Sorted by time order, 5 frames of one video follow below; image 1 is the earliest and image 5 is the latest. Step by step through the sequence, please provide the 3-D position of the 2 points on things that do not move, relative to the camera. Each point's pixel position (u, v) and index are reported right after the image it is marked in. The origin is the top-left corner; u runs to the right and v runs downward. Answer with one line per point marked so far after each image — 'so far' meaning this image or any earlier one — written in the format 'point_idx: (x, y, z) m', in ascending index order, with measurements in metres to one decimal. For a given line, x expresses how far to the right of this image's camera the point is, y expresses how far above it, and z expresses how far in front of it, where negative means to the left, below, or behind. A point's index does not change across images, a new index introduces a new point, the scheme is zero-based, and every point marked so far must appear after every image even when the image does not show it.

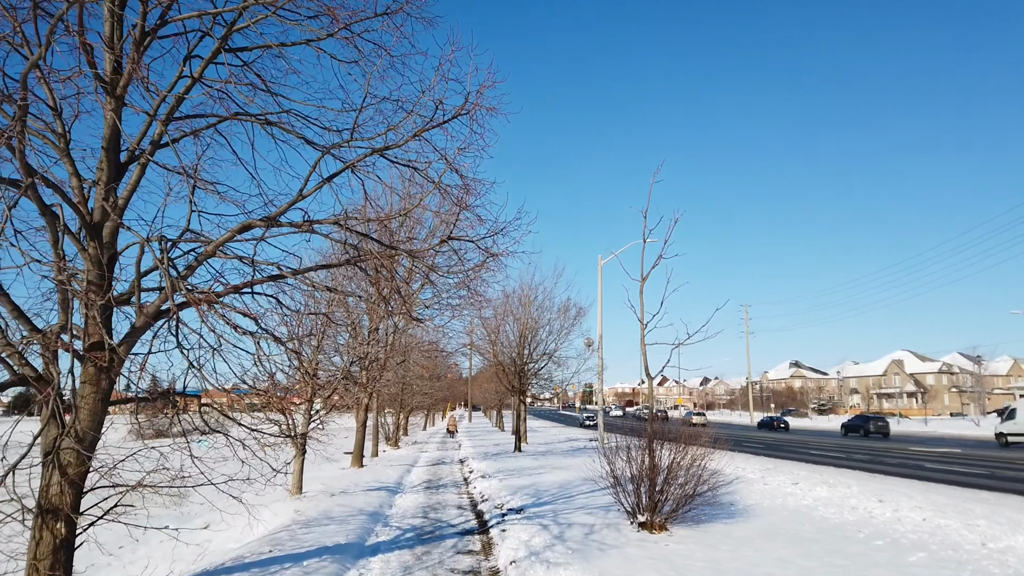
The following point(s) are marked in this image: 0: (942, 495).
0: (+7.5, -3.6, +11.6) m
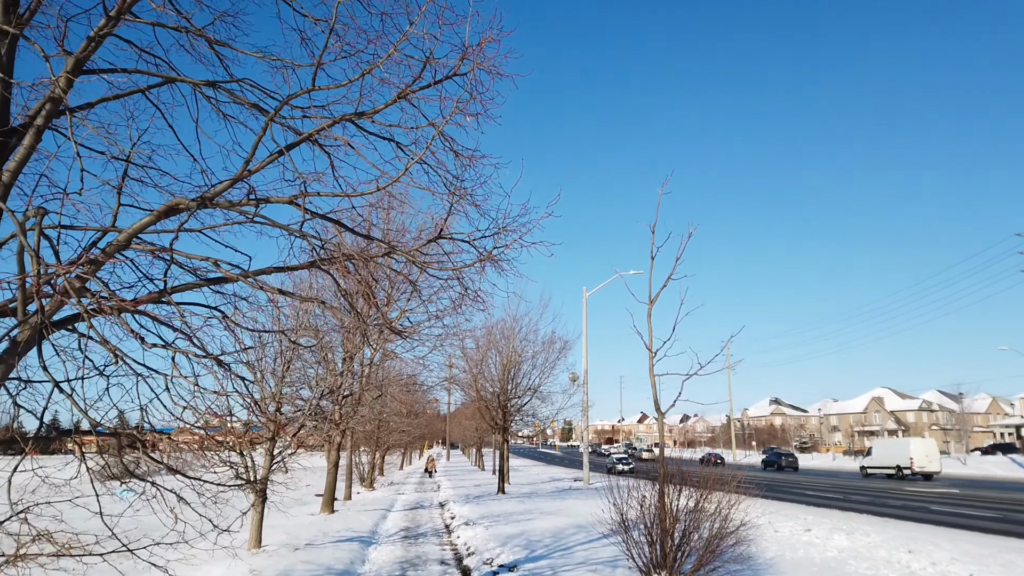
0: (+7.3, -4.0, +10.6) m
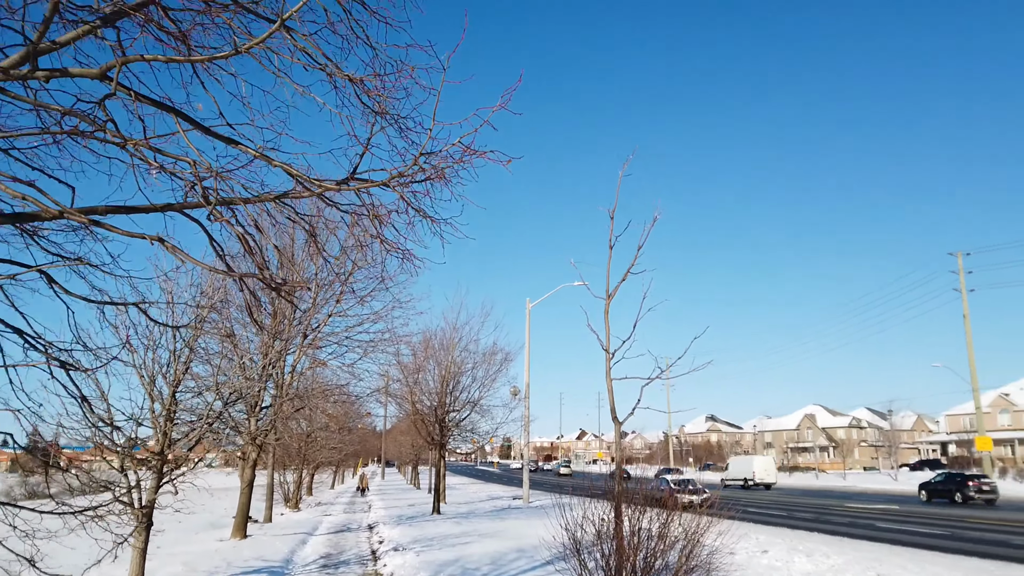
0: (+6.3, -4.1, +9.9) m
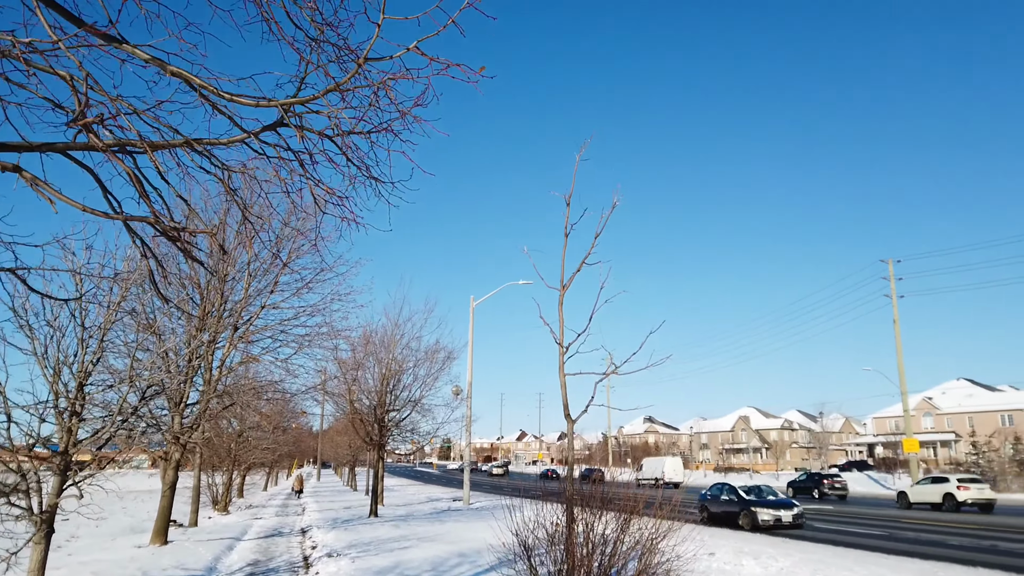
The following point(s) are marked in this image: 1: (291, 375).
0: (+5.5, -4.1, +10.0) m
1: (-4.8, -1.9, +14.5) m
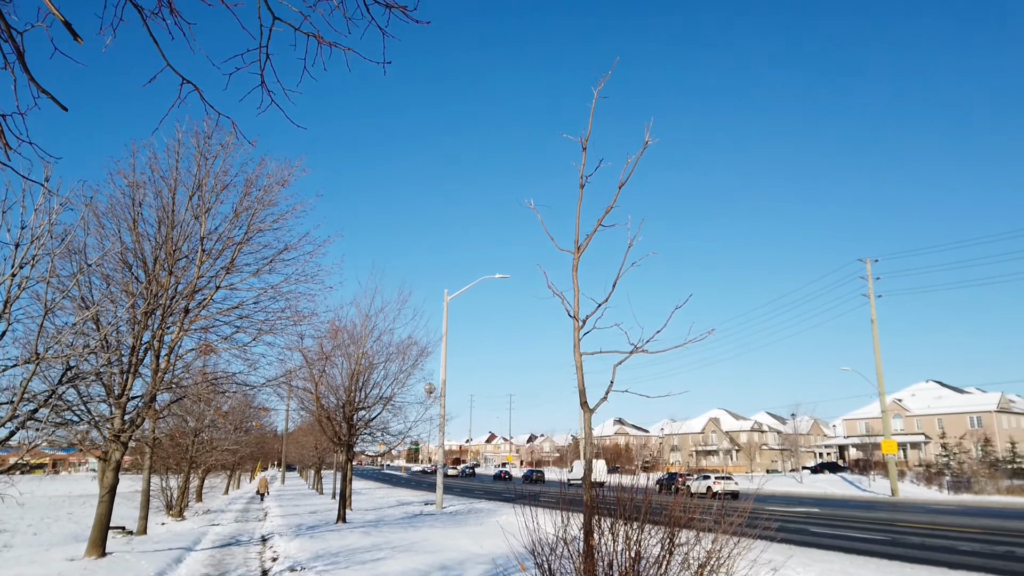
0: (+5.4, -3.8, +9.0) m
1: (-5.1, -1.5, +13.1) m
